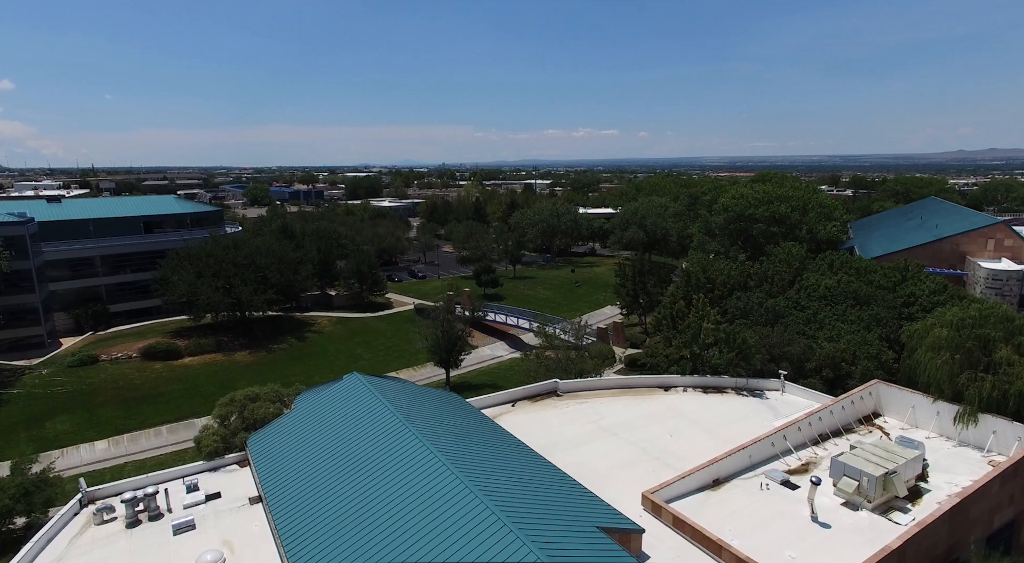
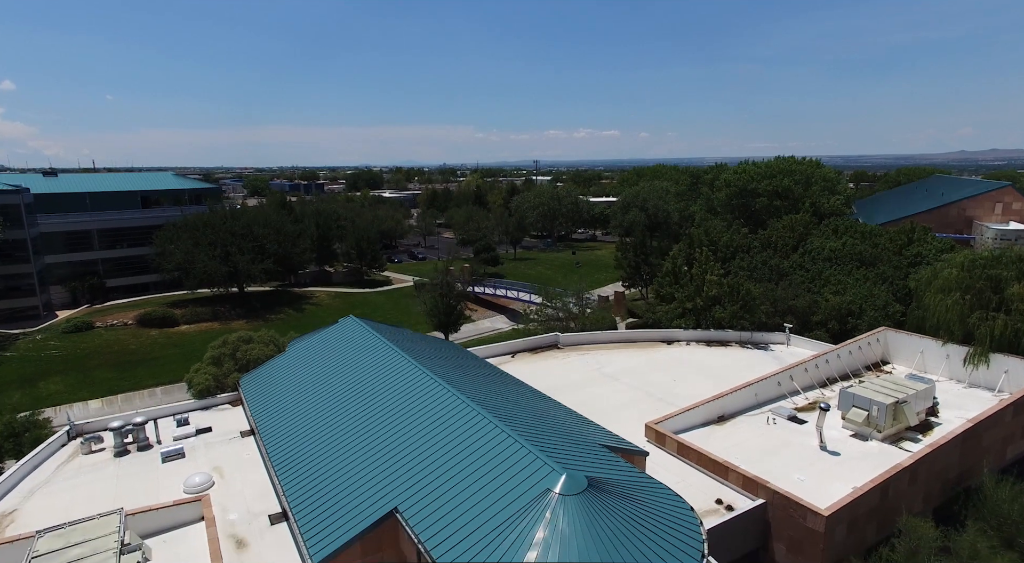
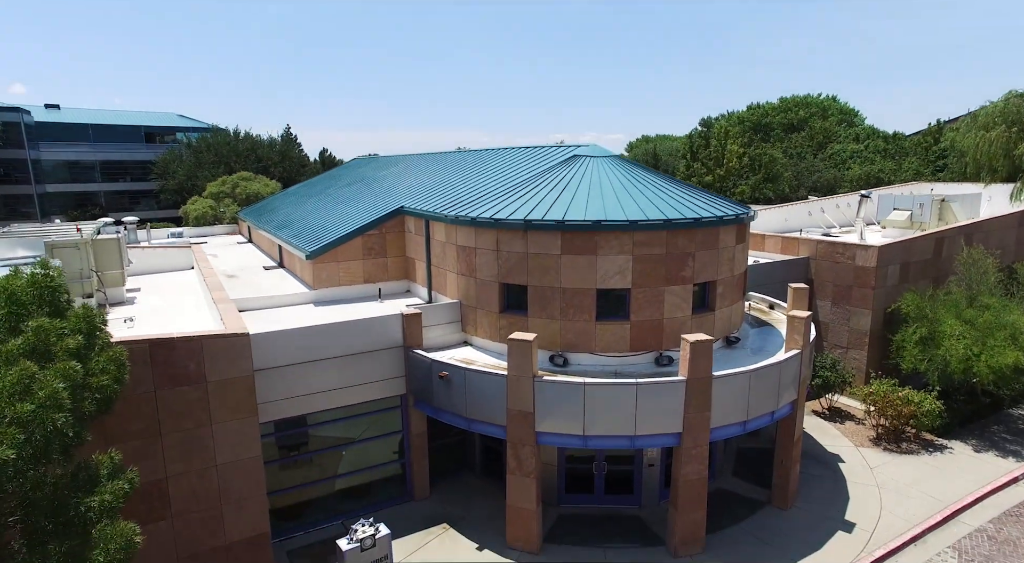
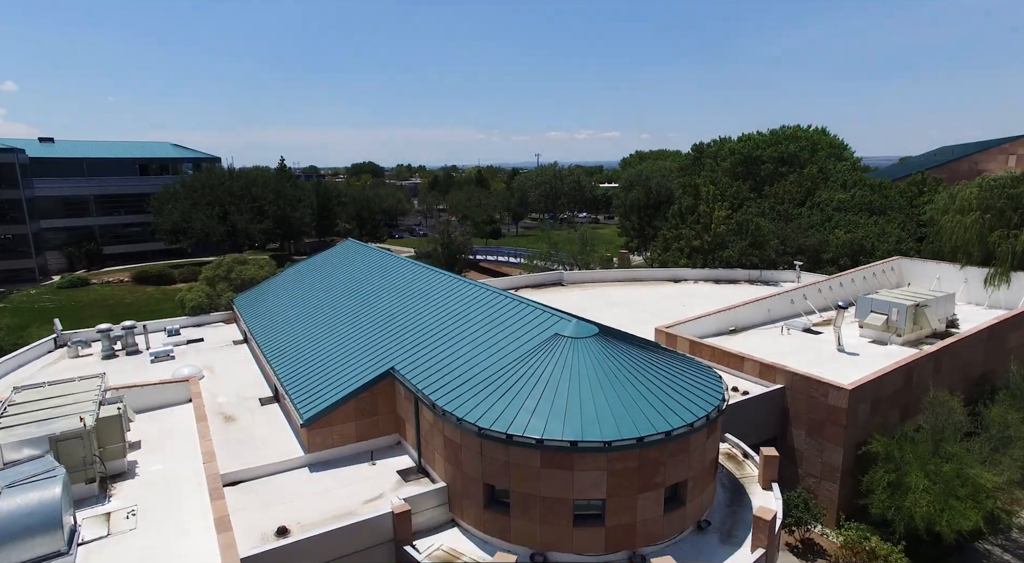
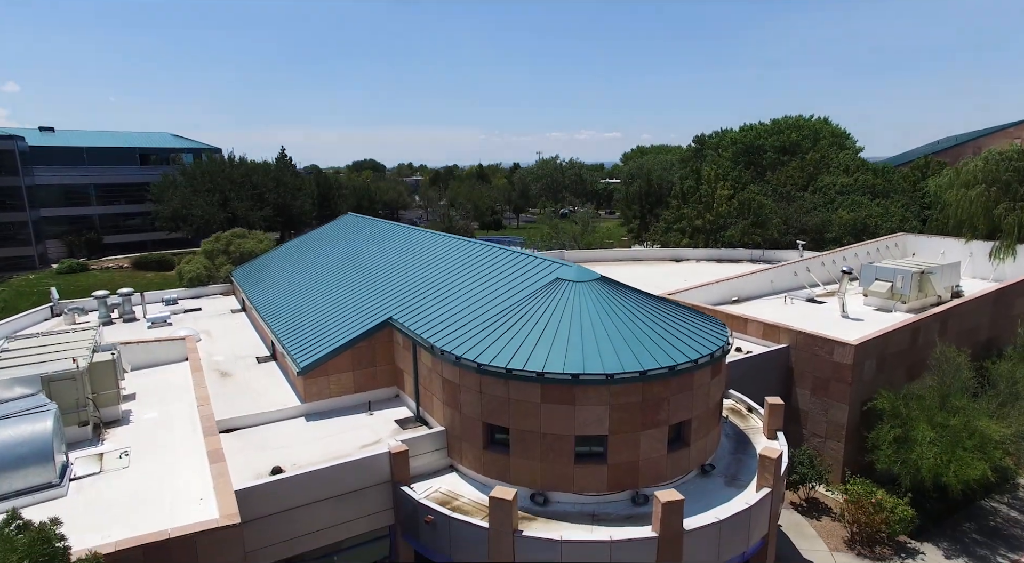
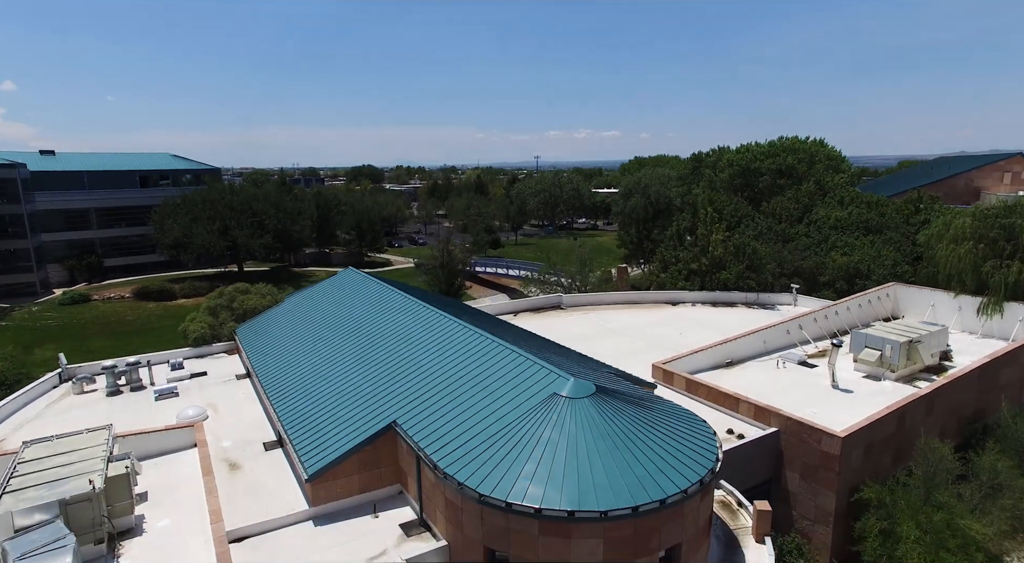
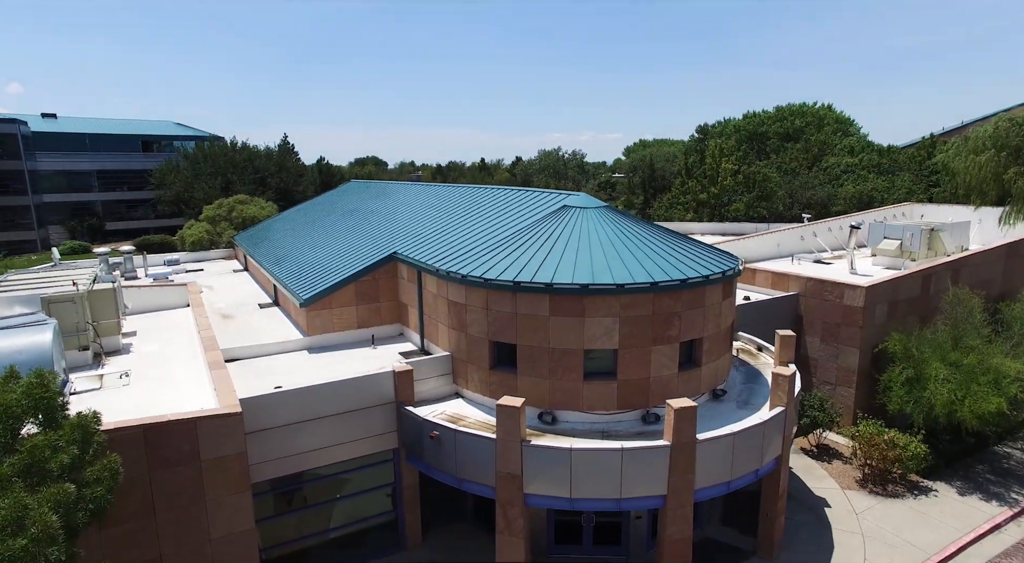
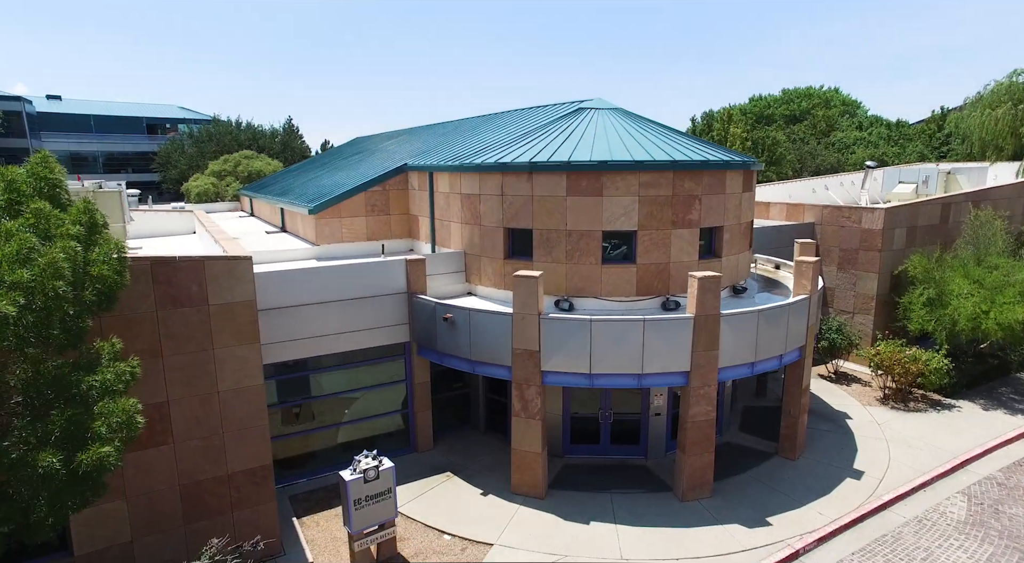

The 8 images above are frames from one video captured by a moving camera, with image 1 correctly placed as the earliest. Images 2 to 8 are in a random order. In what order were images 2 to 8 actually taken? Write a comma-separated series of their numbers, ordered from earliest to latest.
2, 6, 4, 5, 7, 3, 8
